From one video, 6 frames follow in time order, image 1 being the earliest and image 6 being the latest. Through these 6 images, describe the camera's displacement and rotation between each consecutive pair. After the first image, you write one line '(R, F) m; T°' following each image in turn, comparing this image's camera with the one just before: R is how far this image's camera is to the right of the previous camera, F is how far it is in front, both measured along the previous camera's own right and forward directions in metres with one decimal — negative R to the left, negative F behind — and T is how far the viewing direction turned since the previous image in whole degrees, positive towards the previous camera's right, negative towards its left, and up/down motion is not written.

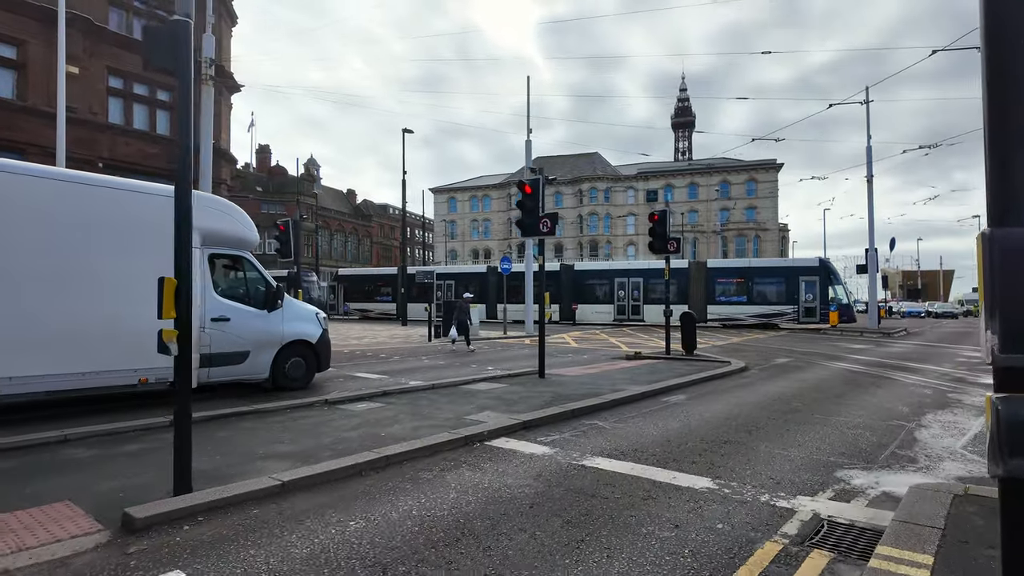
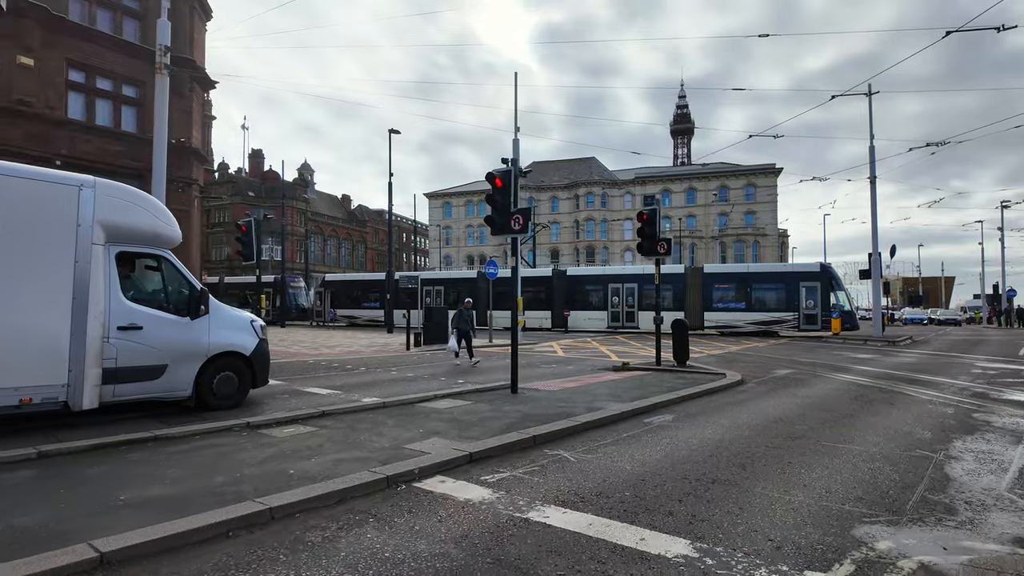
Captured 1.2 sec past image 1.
(+0.5, +1.2) m; 0°
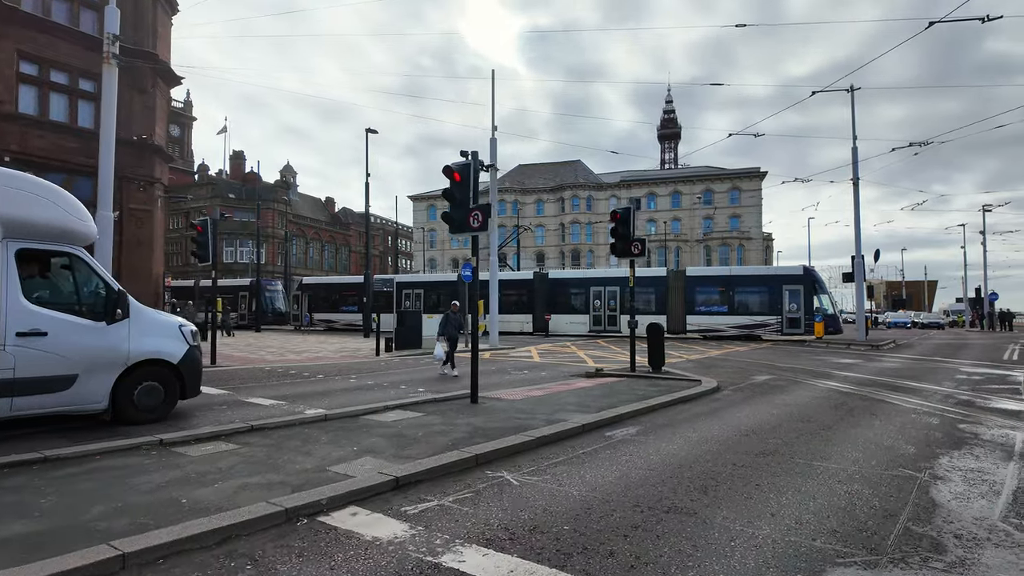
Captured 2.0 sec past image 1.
(+0.5, +0.7) m; +1°
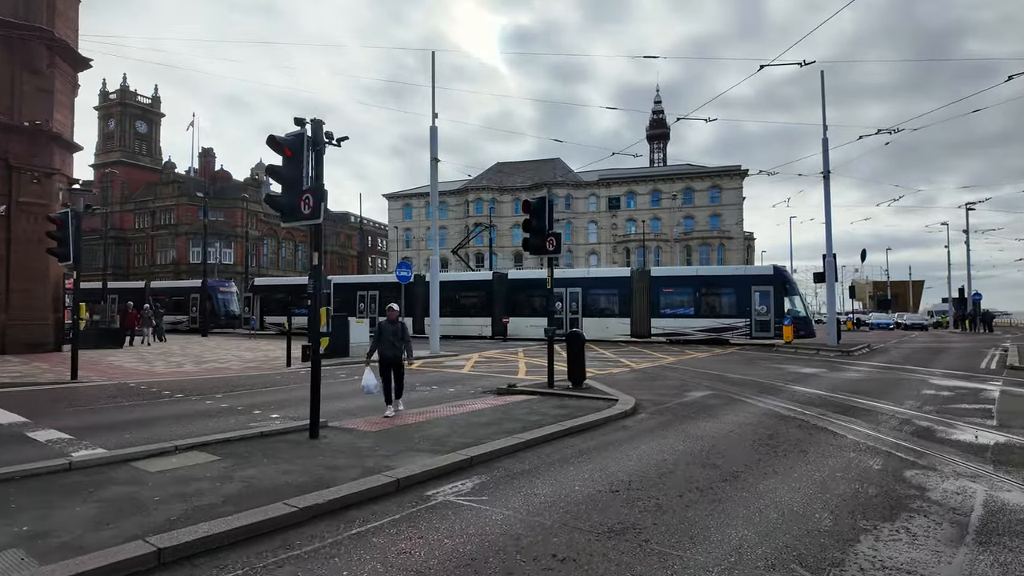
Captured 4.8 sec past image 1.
(+1.8, +1.9) m; +1°
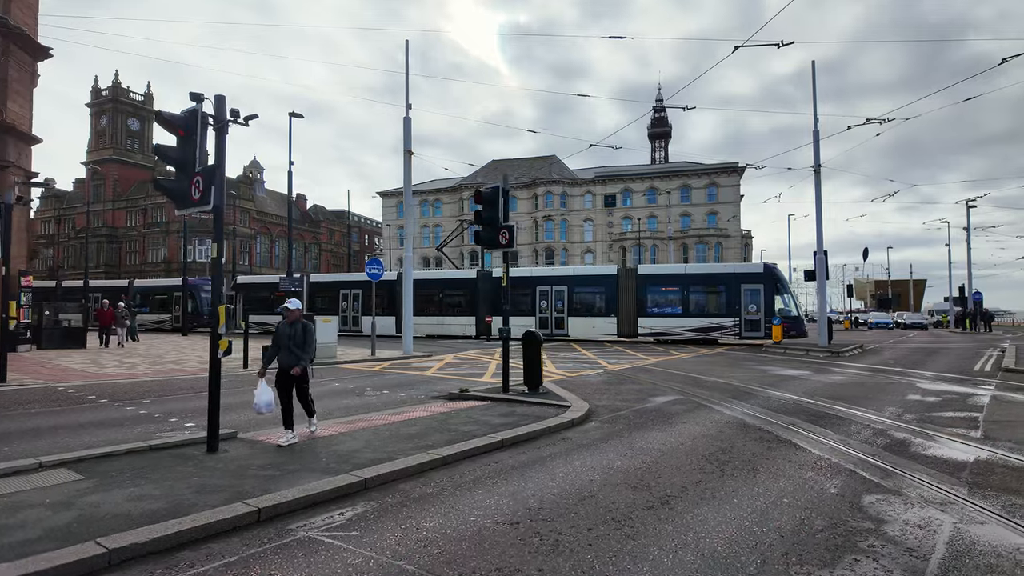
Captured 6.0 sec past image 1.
(+0.9, +0.8) m; 0°
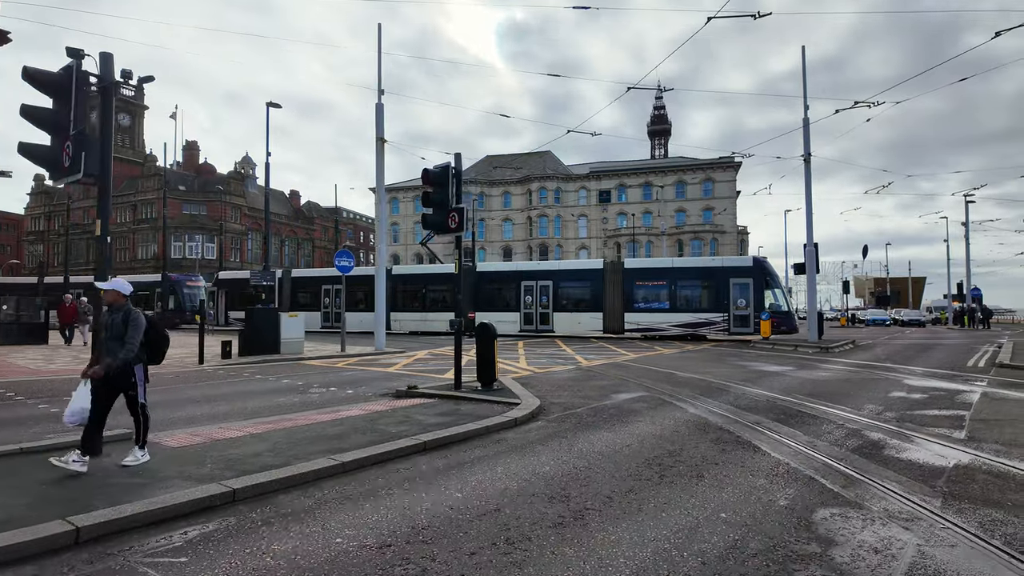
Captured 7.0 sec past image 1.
(+0.8, +0.8) m; 0°
